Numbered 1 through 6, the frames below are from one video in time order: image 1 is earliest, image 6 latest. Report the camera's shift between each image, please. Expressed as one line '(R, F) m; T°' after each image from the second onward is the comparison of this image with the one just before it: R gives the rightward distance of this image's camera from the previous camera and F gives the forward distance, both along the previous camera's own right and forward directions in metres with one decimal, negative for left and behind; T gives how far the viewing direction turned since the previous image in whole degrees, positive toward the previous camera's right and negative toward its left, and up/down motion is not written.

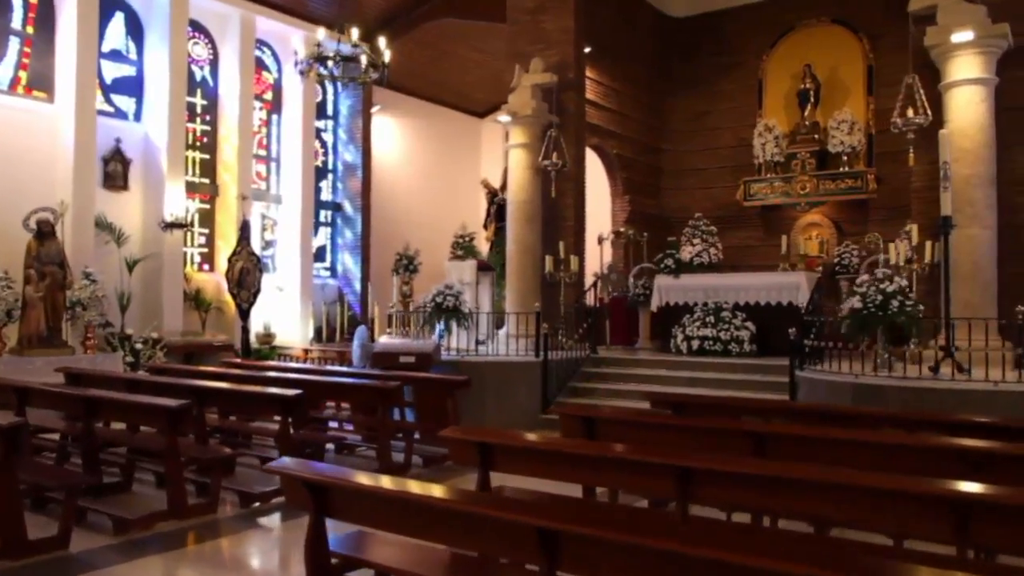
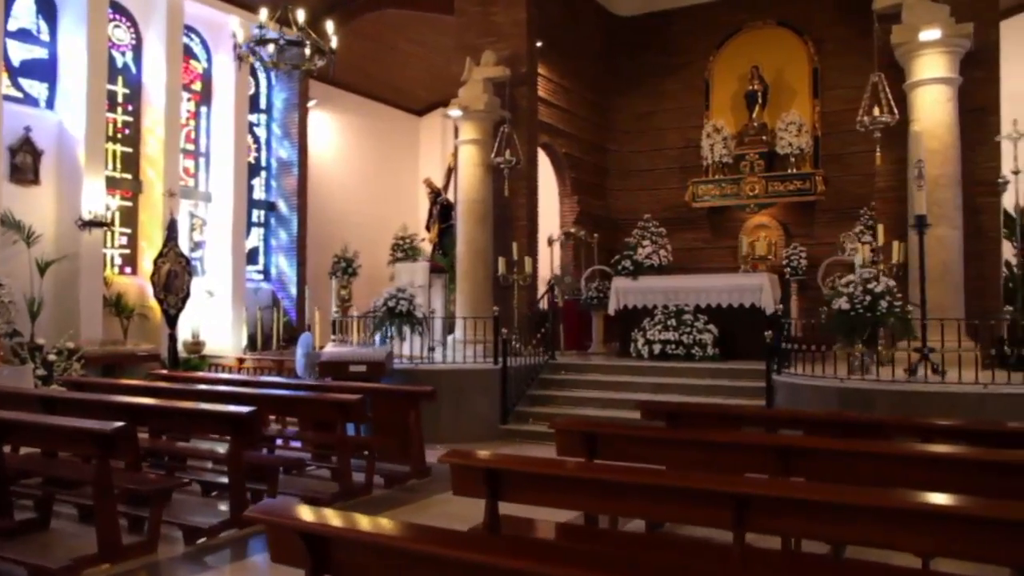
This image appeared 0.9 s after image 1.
(-0.4, +0.6) m; +5°
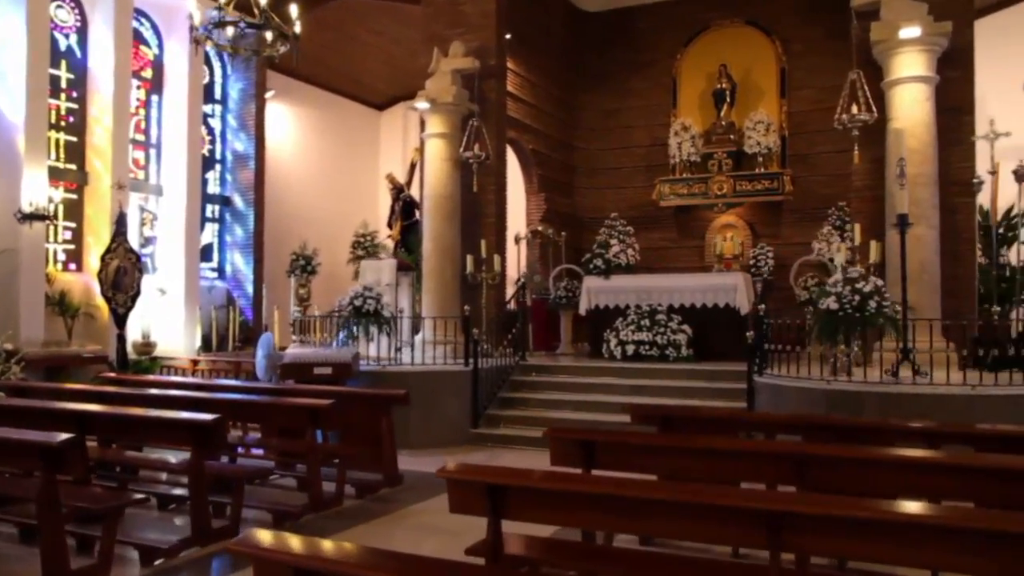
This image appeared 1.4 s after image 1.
(-0.2, +0.3) m; +3°
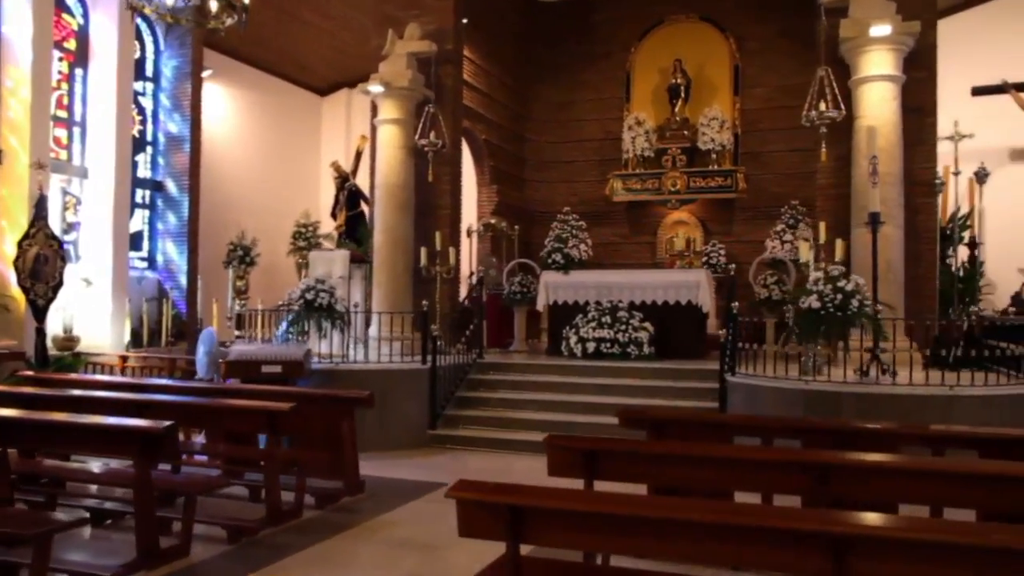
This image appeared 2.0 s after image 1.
(-0.3, +0.4) m; +5°
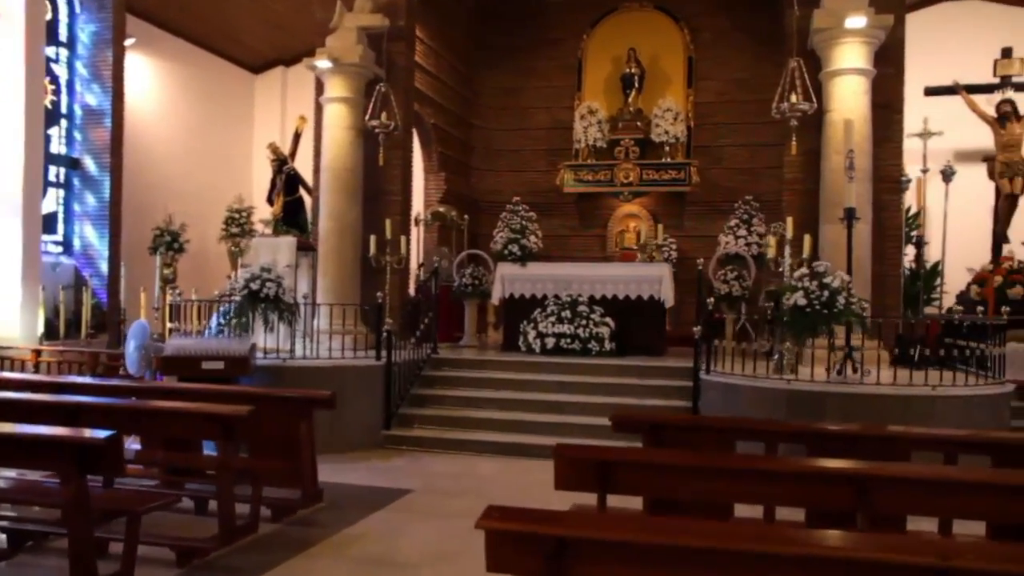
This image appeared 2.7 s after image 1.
(-0.4, +0.5) m; +5°
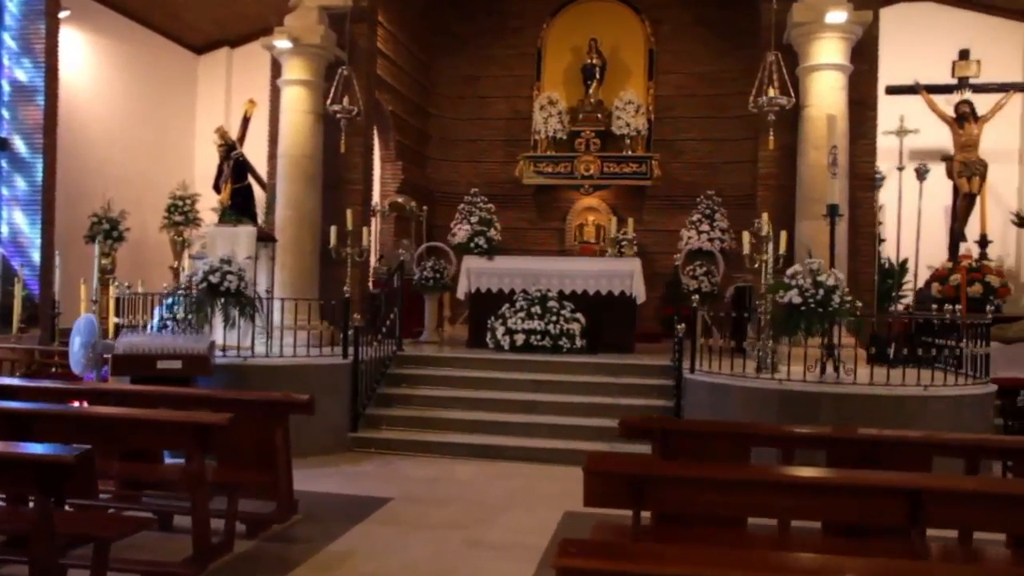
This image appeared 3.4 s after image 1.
(-0.4, +0.3) m; +5°
